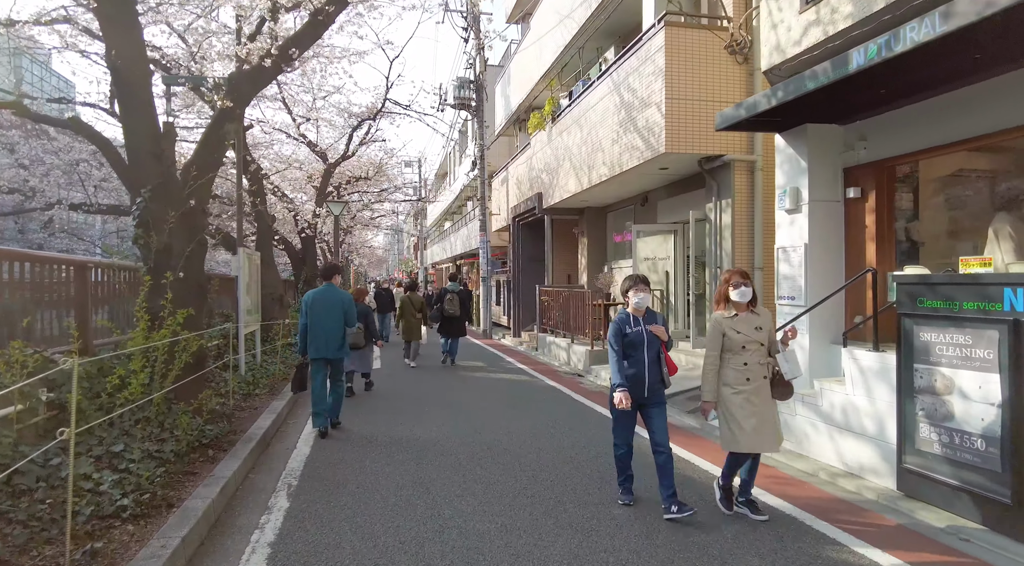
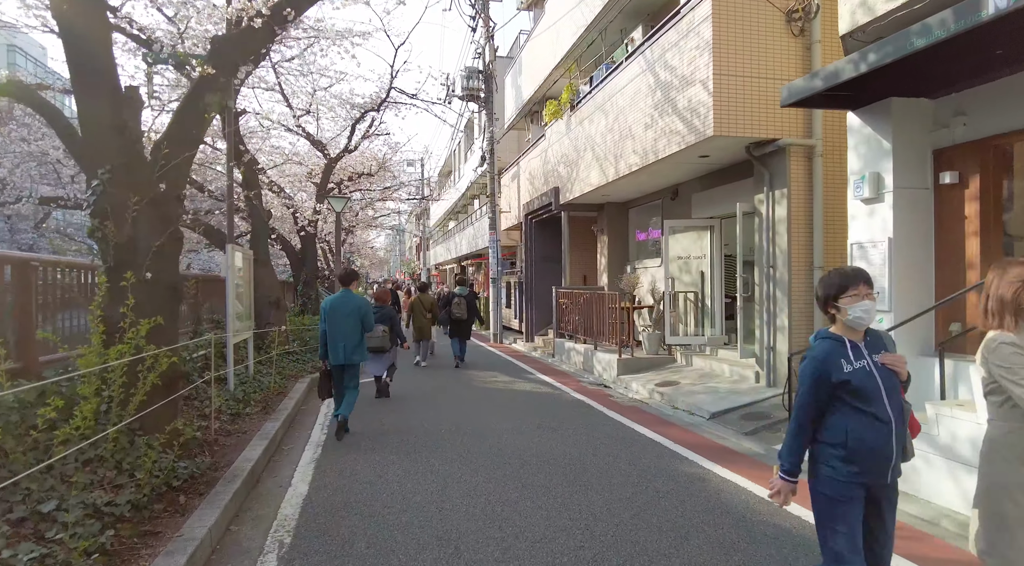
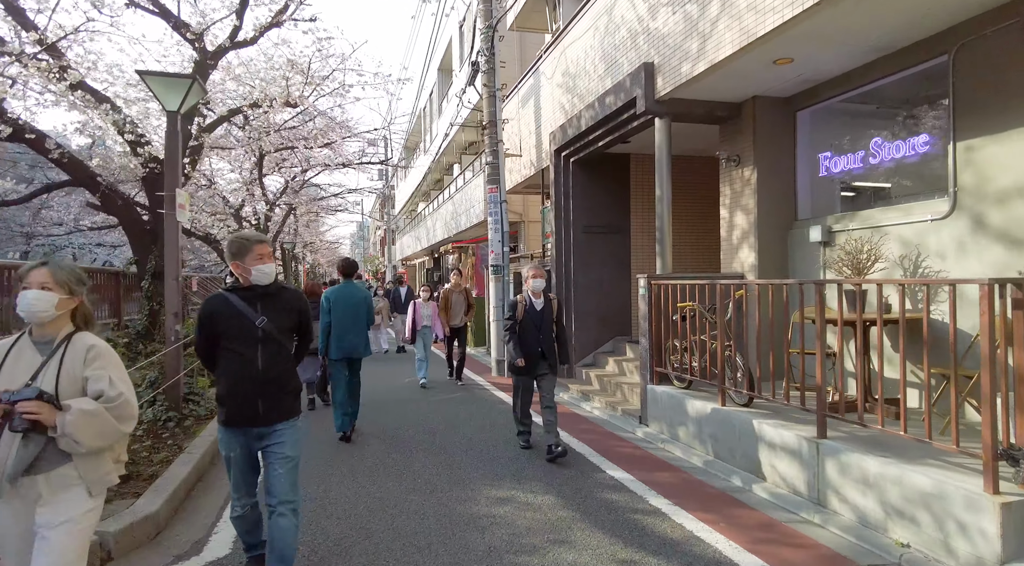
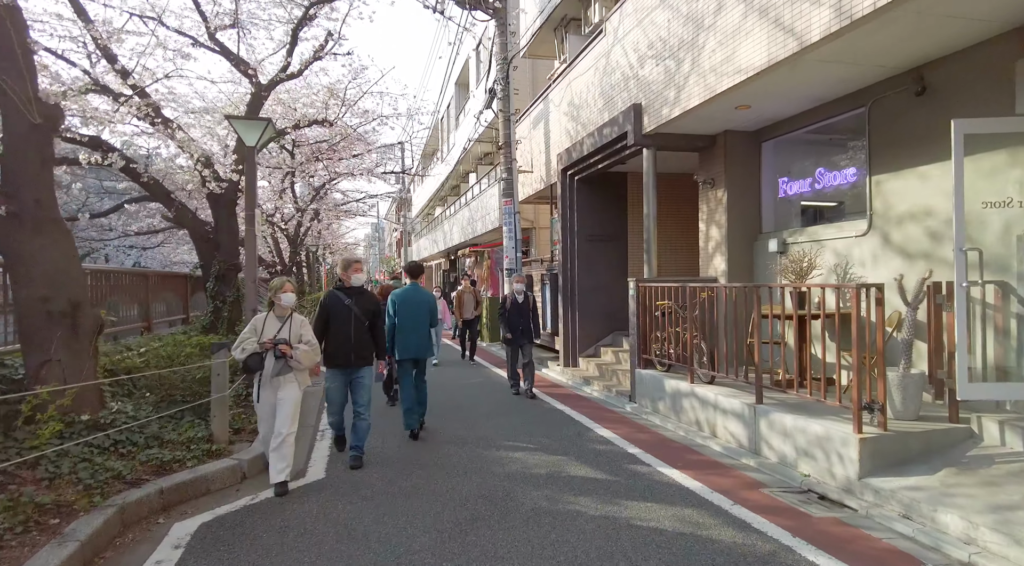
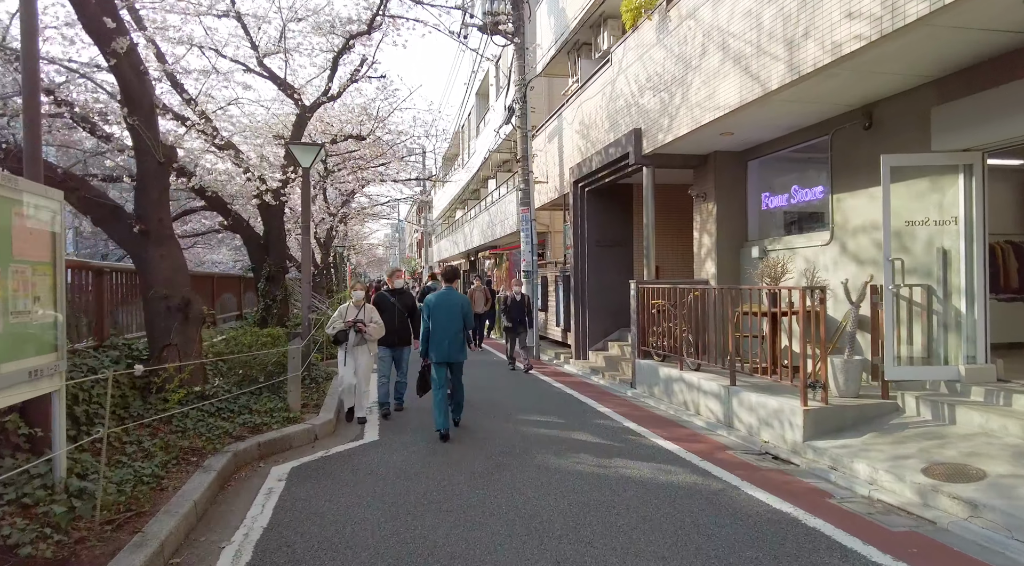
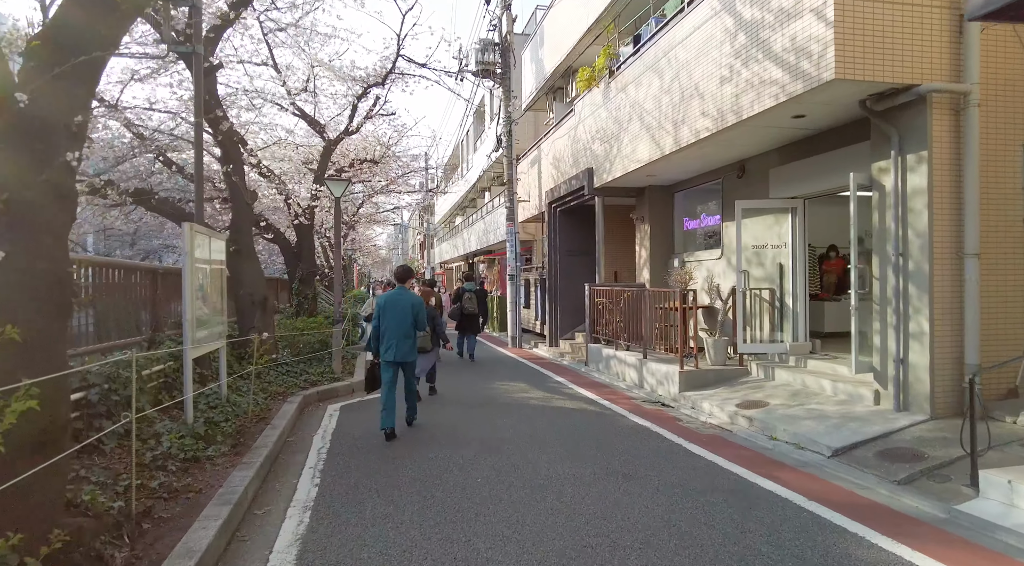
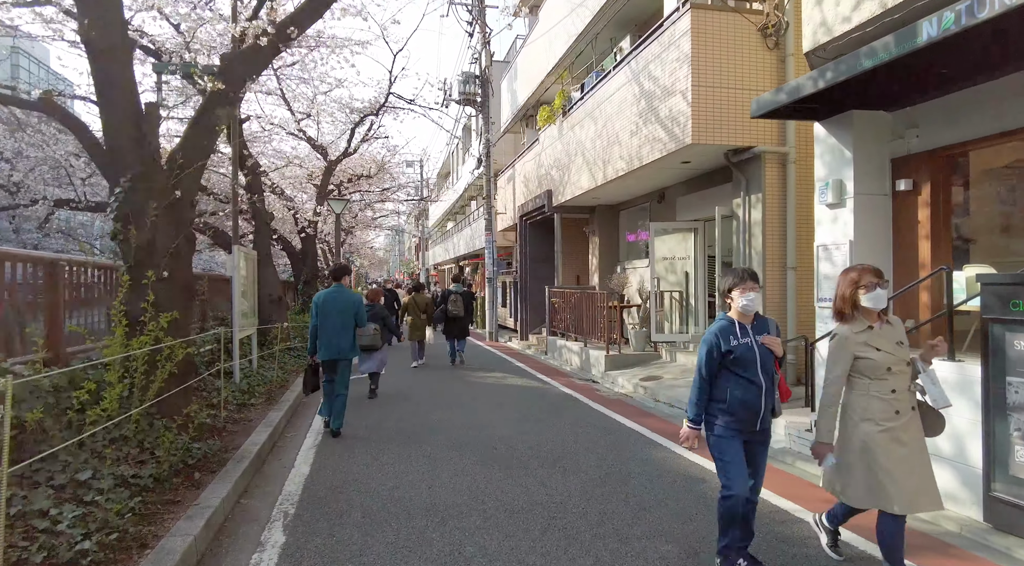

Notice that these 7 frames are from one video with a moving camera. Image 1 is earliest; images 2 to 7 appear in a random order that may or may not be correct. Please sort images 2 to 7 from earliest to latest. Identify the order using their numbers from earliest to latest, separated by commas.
7, 2, 6, 5, 4, 3
